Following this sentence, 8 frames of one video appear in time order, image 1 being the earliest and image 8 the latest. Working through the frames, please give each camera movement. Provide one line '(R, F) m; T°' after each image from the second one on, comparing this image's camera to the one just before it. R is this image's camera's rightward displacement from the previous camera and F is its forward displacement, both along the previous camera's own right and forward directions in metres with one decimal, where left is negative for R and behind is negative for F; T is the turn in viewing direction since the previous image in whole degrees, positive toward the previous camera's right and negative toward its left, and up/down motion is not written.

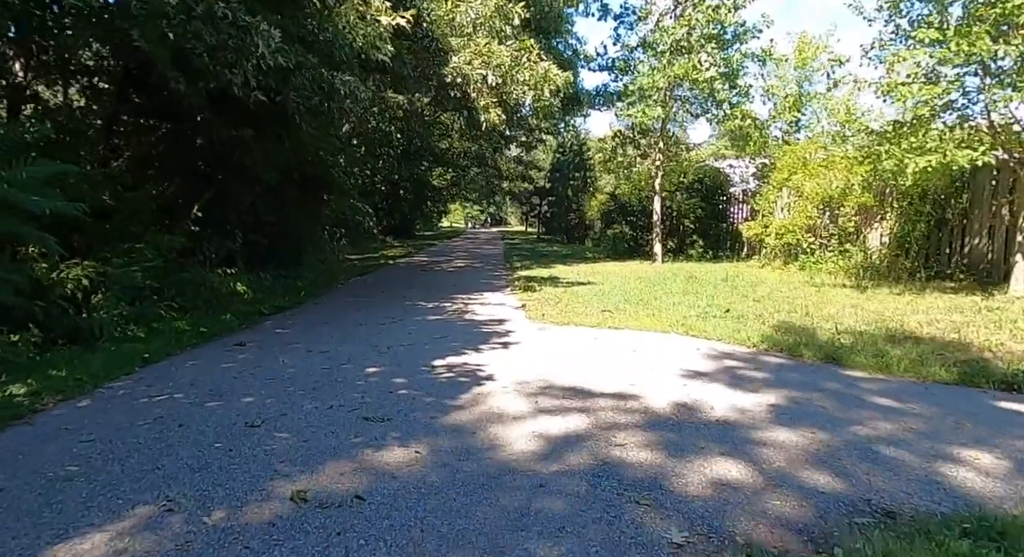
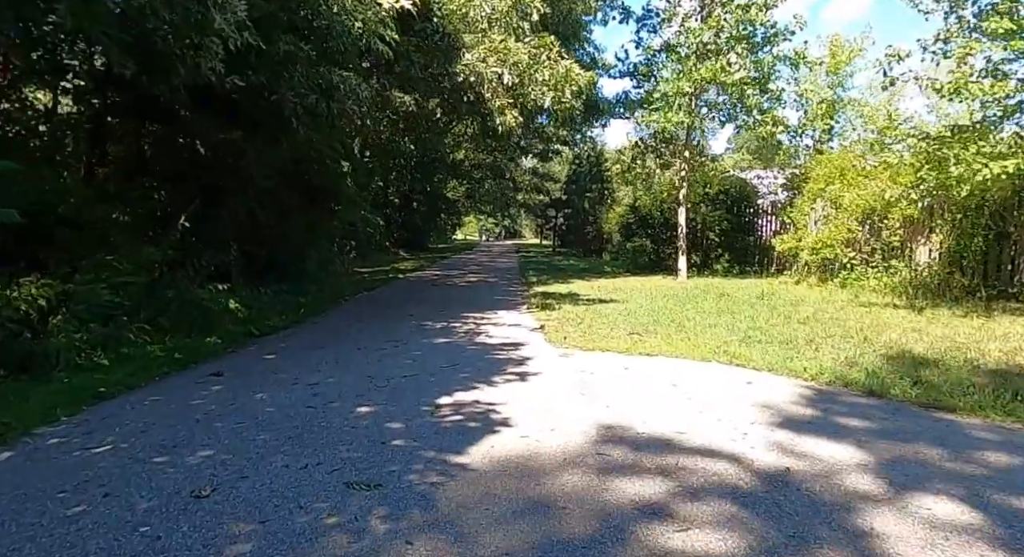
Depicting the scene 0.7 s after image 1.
(0.0, +1.0) m; -1°
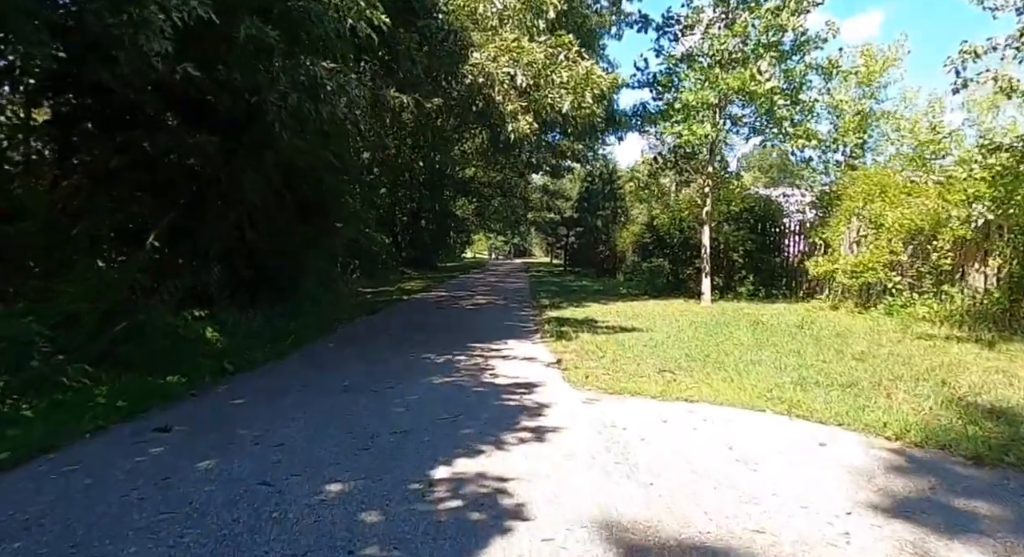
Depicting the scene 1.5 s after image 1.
(0.0, +1.1) m; -1°
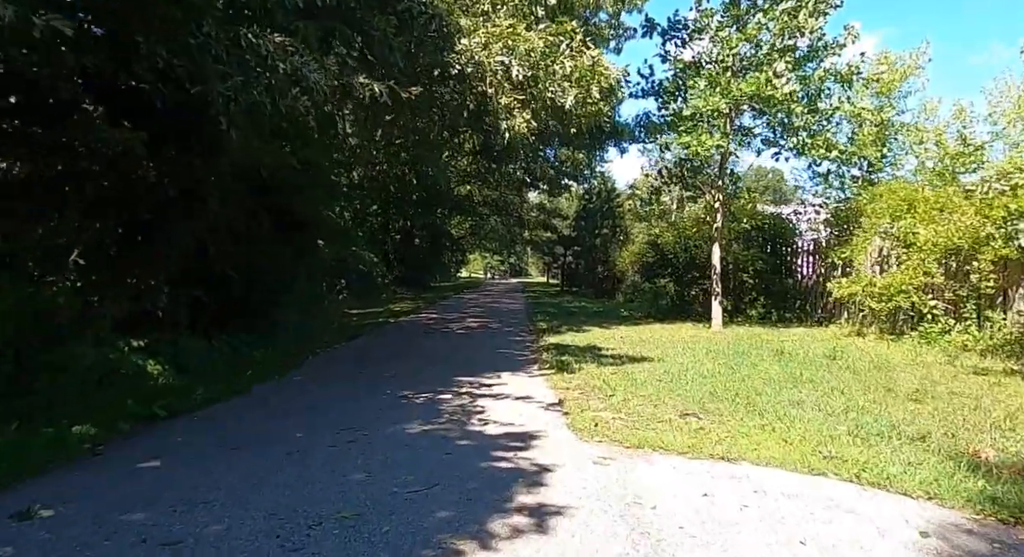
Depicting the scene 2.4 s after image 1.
(0.0, +1.3) m; 0°
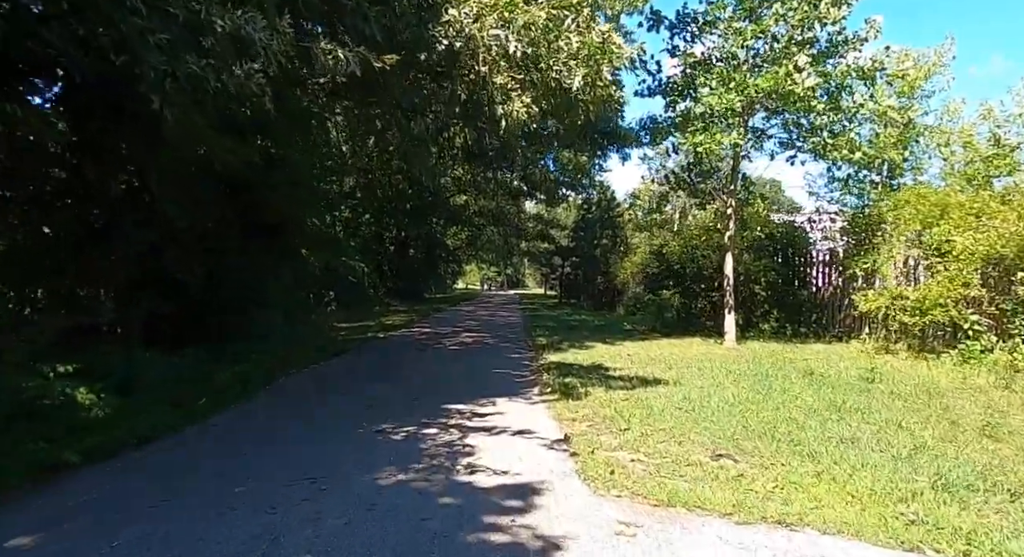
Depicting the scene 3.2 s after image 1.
(0.0, +1.1) m; 0°
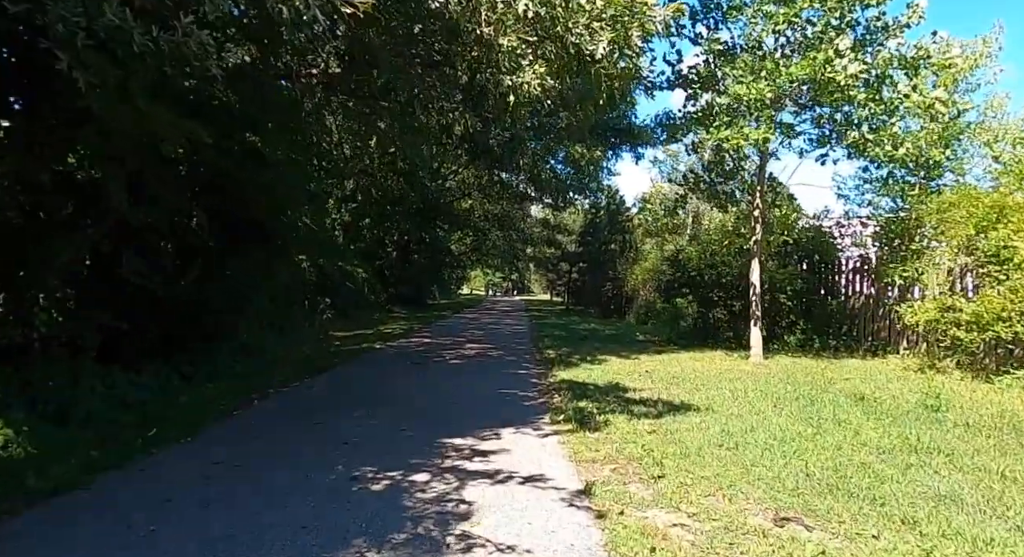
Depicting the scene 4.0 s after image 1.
(0.0, +1.2) m; 0°
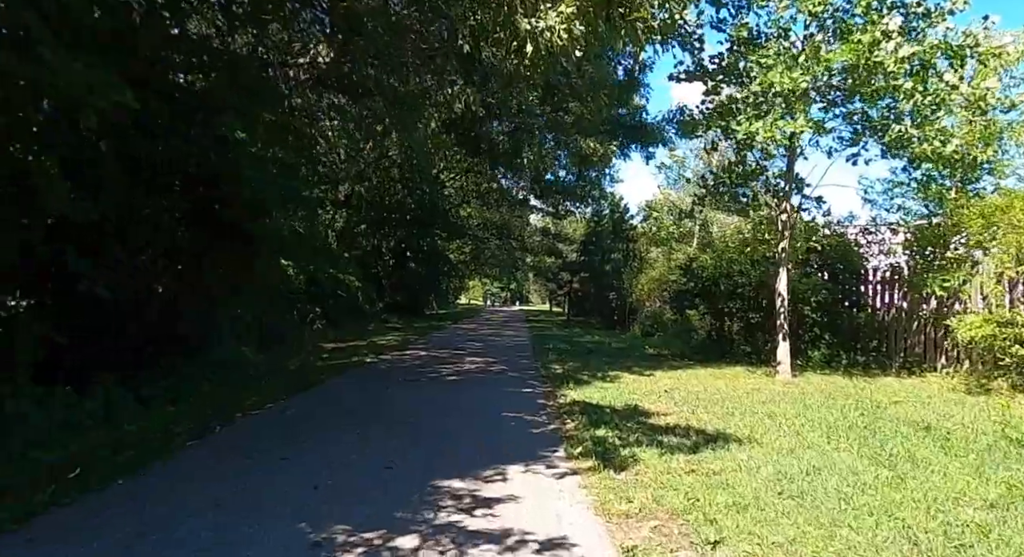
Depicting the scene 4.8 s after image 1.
(-0.1, +1.2) m; 0°
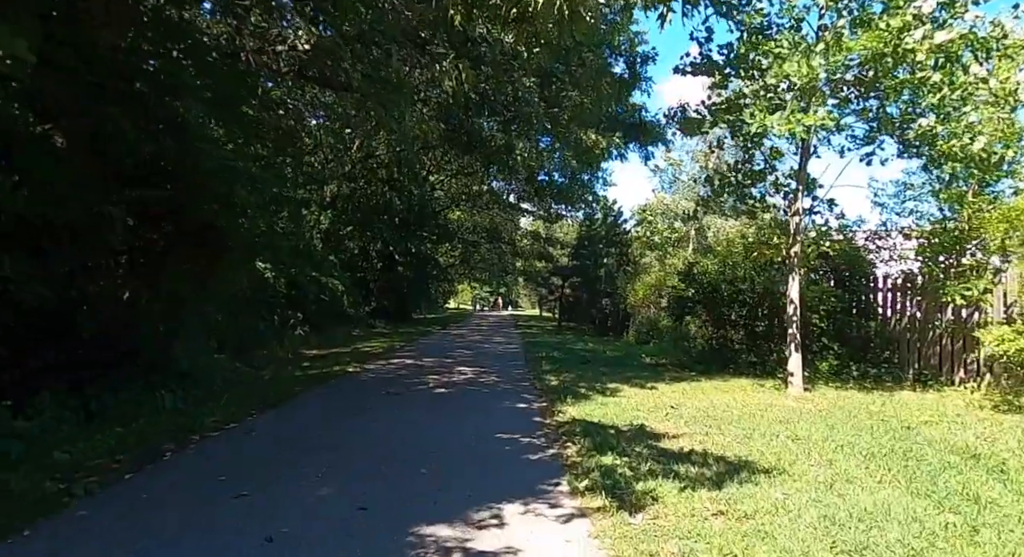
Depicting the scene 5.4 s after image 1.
(-0.1, +0.8) m; +1°
